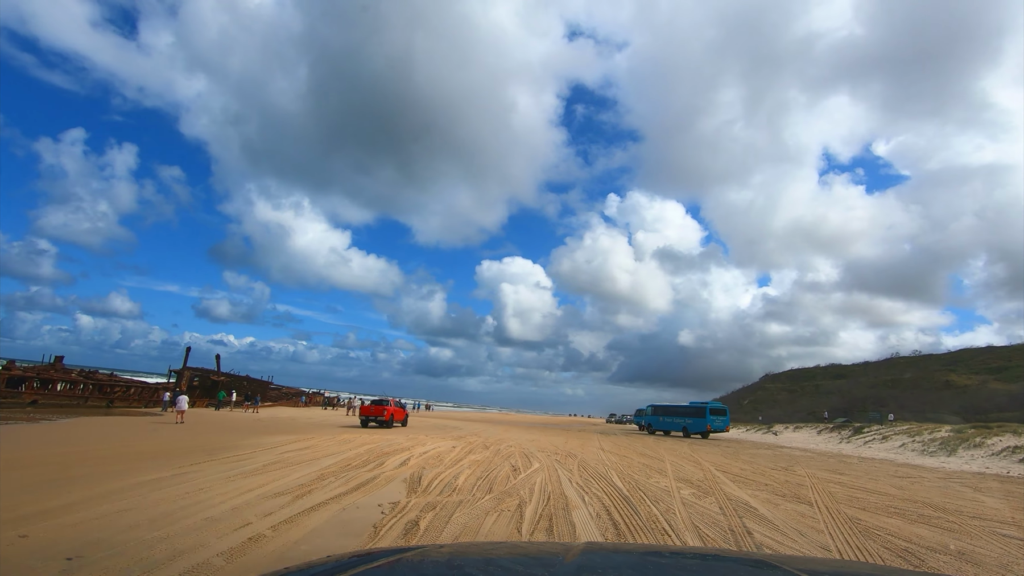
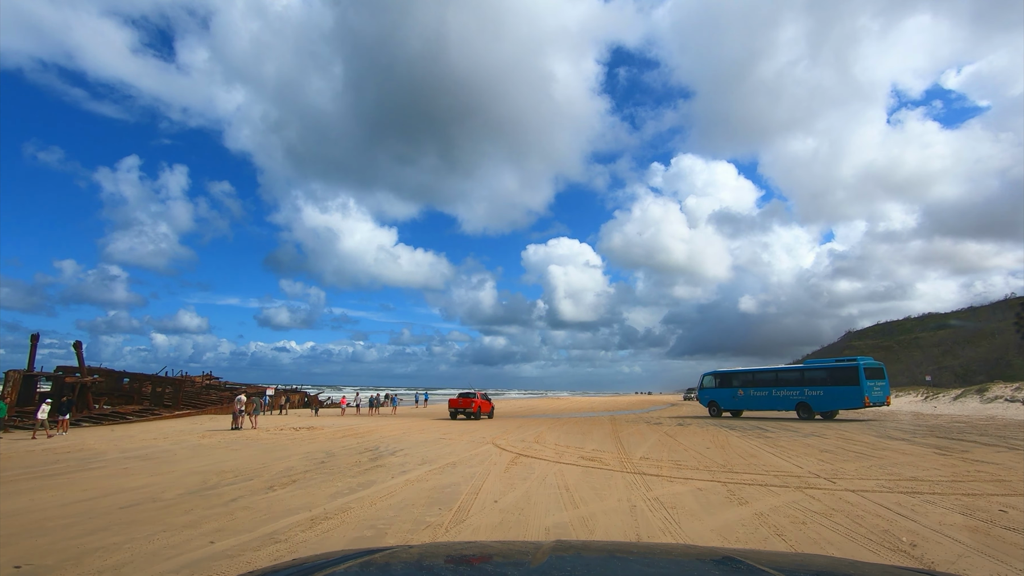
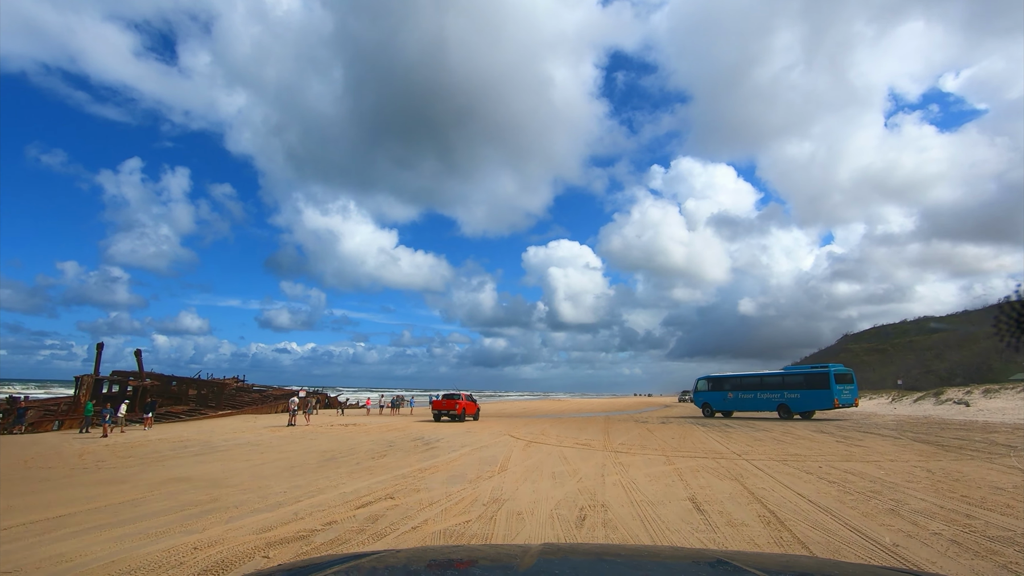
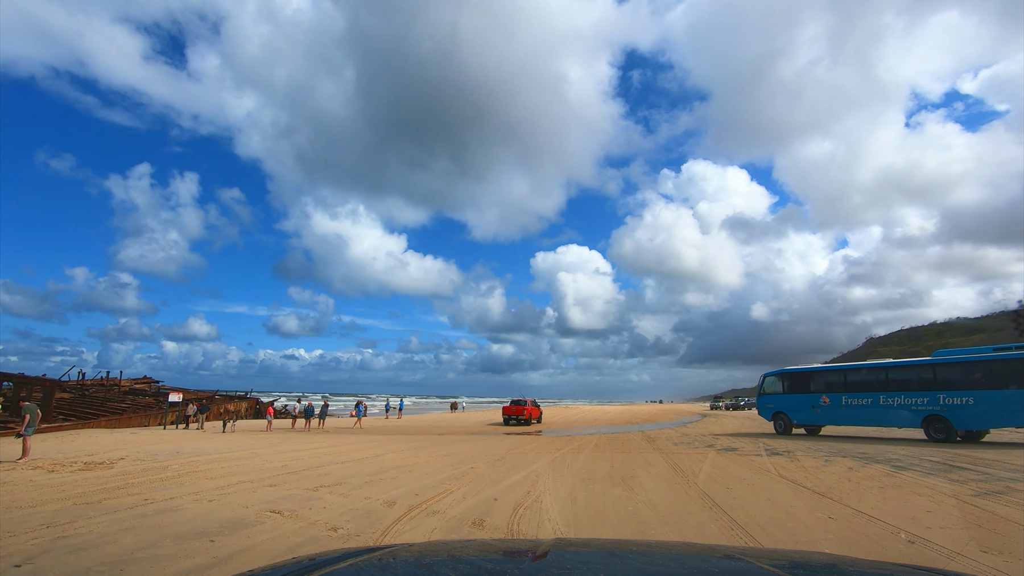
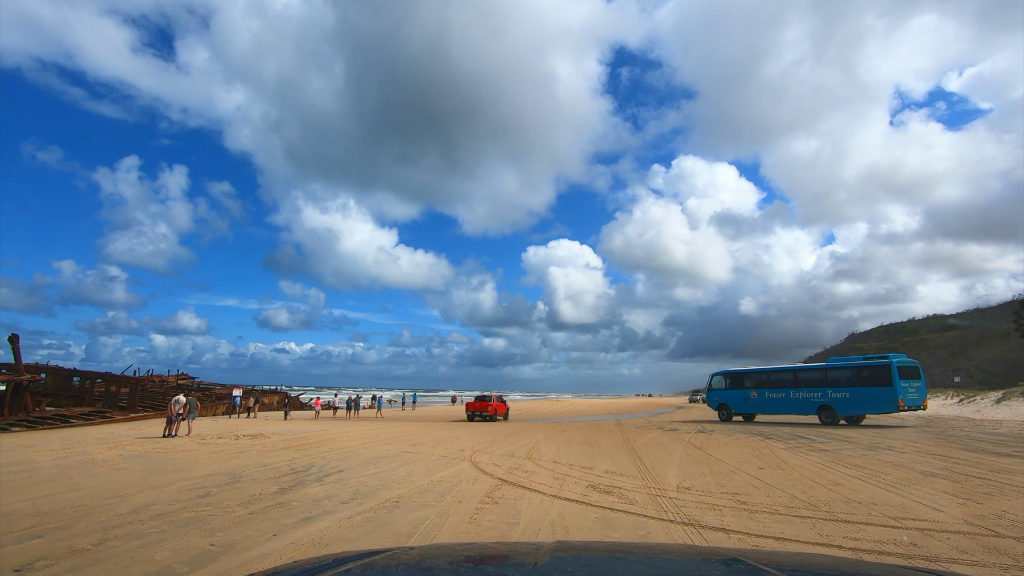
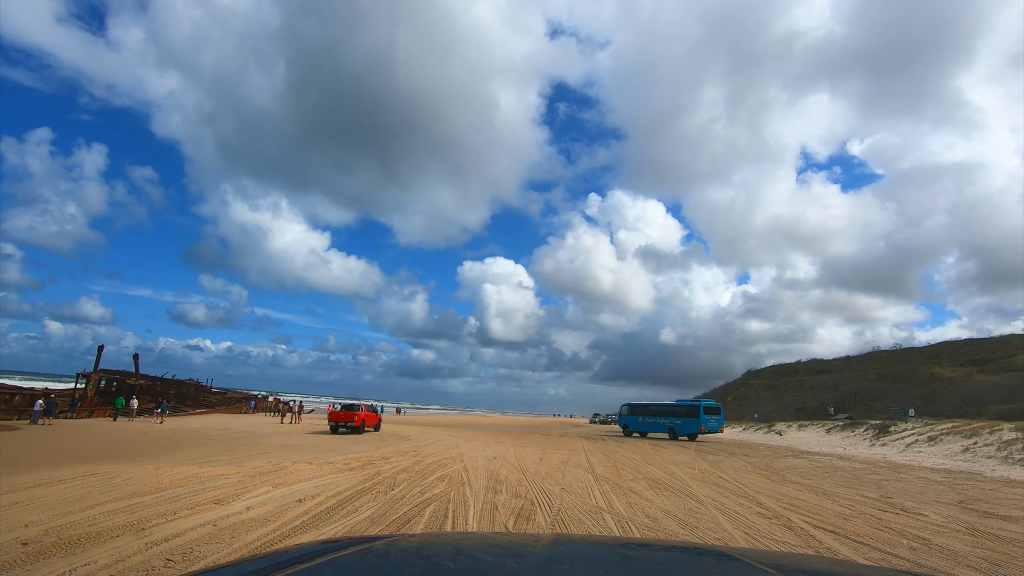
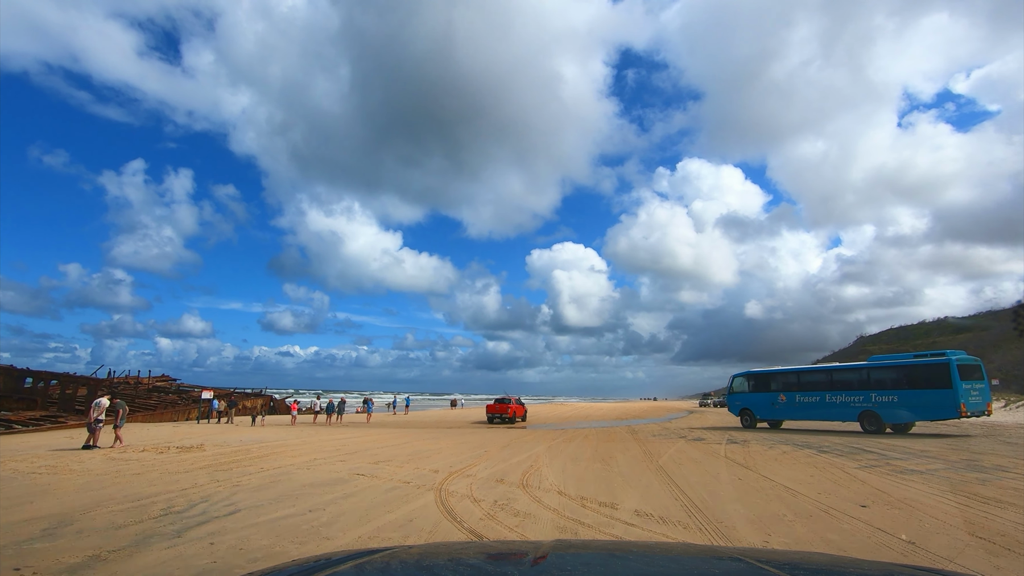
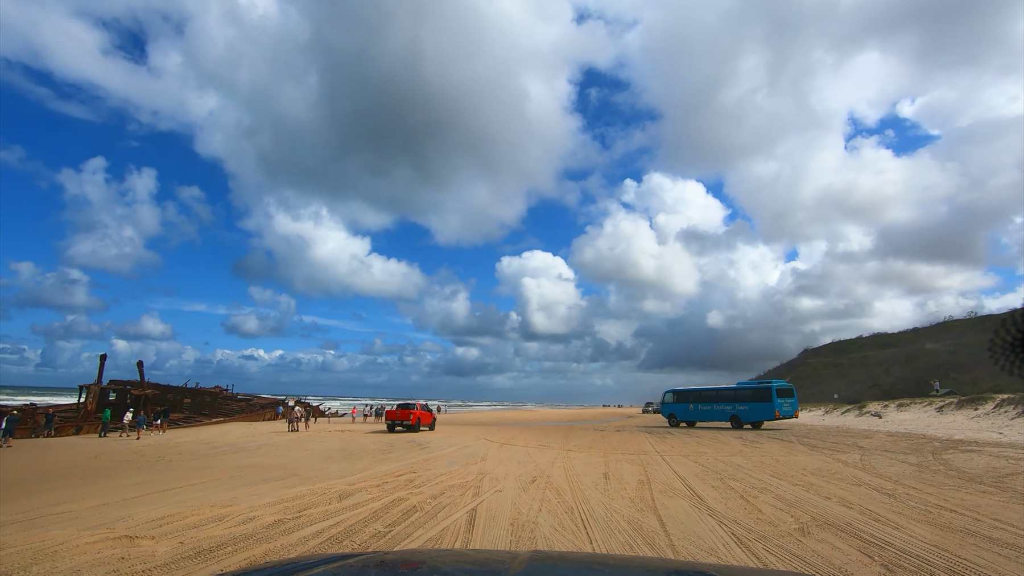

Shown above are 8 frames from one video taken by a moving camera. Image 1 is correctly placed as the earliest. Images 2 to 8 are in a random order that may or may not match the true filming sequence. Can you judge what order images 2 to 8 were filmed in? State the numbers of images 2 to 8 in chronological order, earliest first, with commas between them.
6, 8, 3, 2, 5, 7, 4
